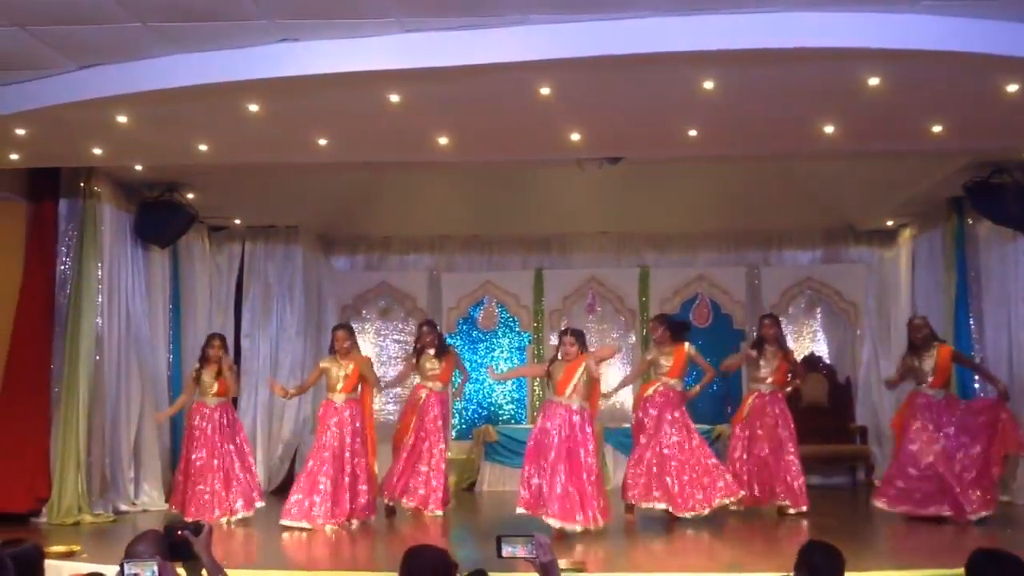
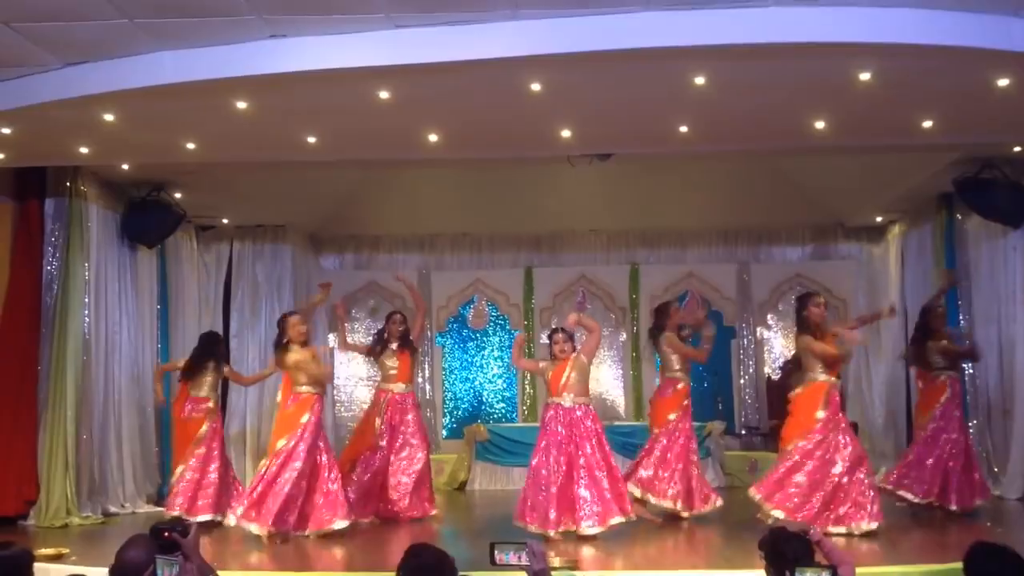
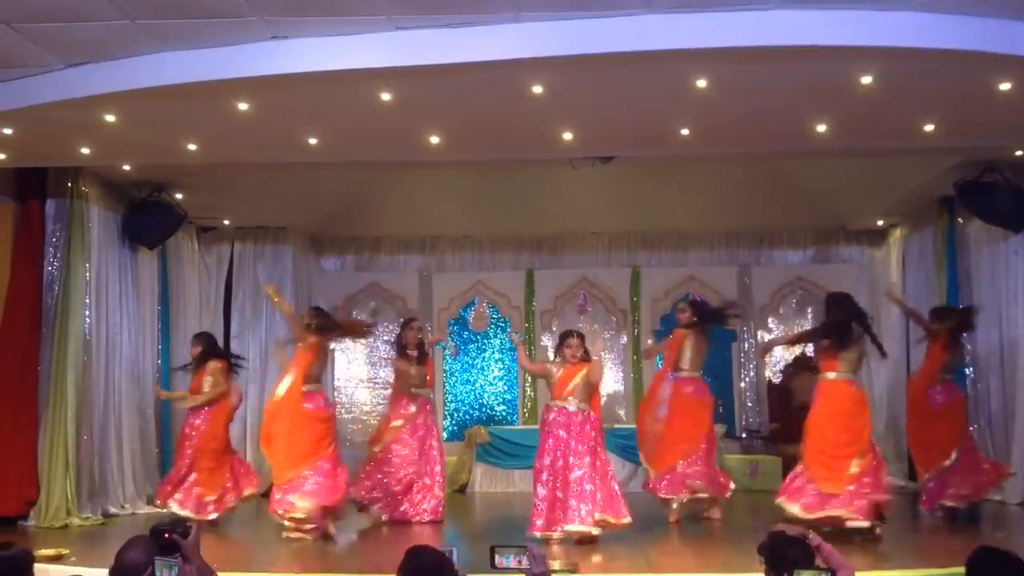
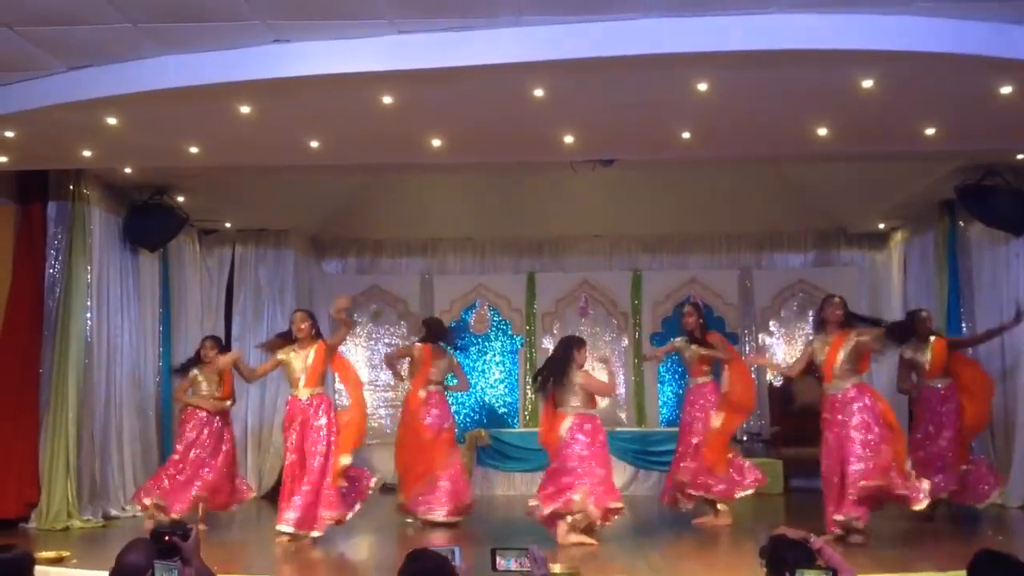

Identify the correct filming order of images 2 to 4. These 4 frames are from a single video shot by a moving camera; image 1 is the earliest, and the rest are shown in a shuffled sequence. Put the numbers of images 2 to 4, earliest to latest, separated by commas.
2, 3, 4
